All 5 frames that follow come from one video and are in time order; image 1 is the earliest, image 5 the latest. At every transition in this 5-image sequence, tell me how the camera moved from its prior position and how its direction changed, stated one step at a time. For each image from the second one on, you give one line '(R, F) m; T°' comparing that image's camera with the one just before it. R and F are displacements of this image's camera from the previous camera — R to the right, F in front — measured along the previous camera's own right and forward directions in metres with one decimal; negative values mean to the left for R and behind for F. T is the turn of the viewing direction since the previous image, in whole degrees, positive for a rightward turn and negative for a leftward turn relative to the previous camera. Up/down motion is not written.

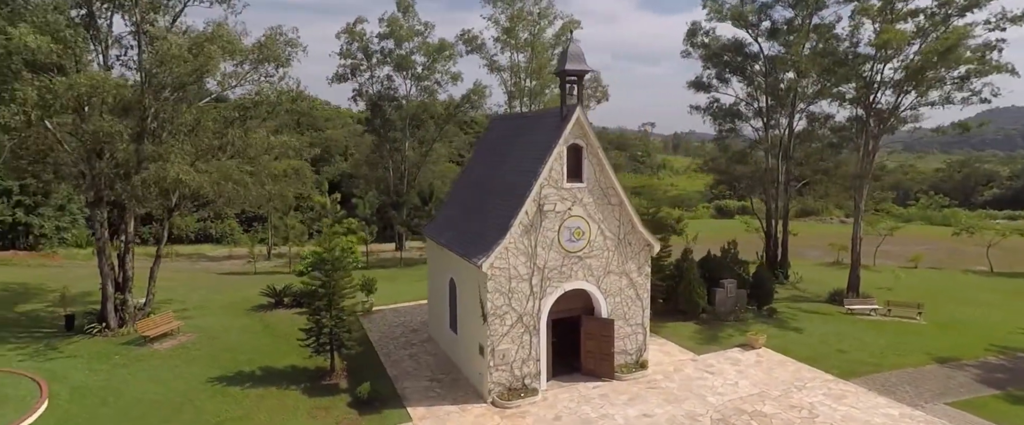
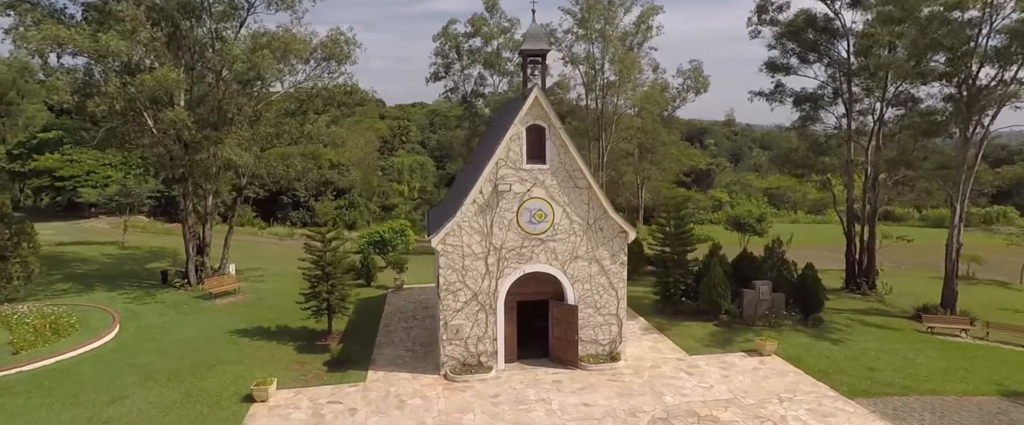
(+5.5, +0.5) m; -16°
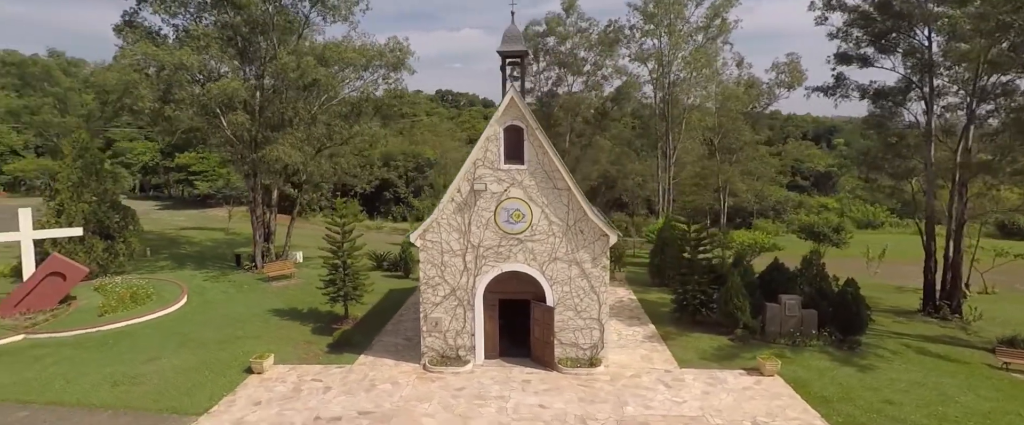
(+4.2, +0.2) m; -13°
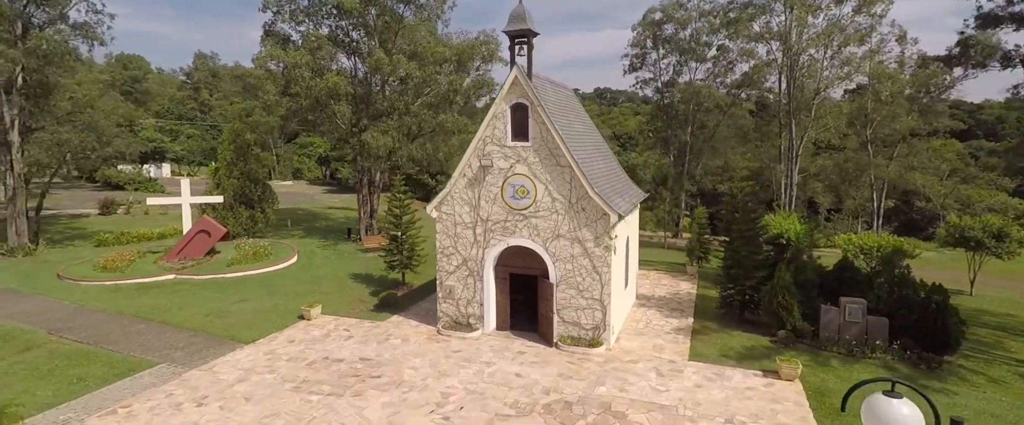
(+5.1, +0.5) m; -19°
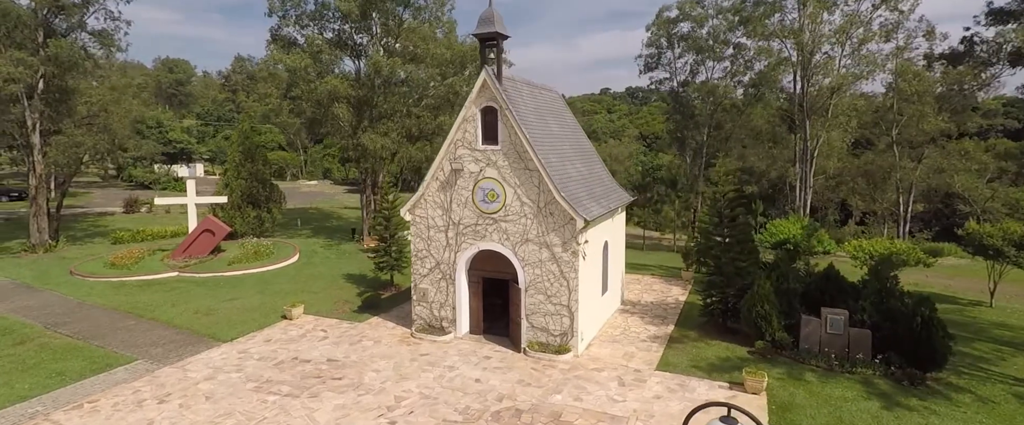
(+2.0, +0.2) m; -4°
